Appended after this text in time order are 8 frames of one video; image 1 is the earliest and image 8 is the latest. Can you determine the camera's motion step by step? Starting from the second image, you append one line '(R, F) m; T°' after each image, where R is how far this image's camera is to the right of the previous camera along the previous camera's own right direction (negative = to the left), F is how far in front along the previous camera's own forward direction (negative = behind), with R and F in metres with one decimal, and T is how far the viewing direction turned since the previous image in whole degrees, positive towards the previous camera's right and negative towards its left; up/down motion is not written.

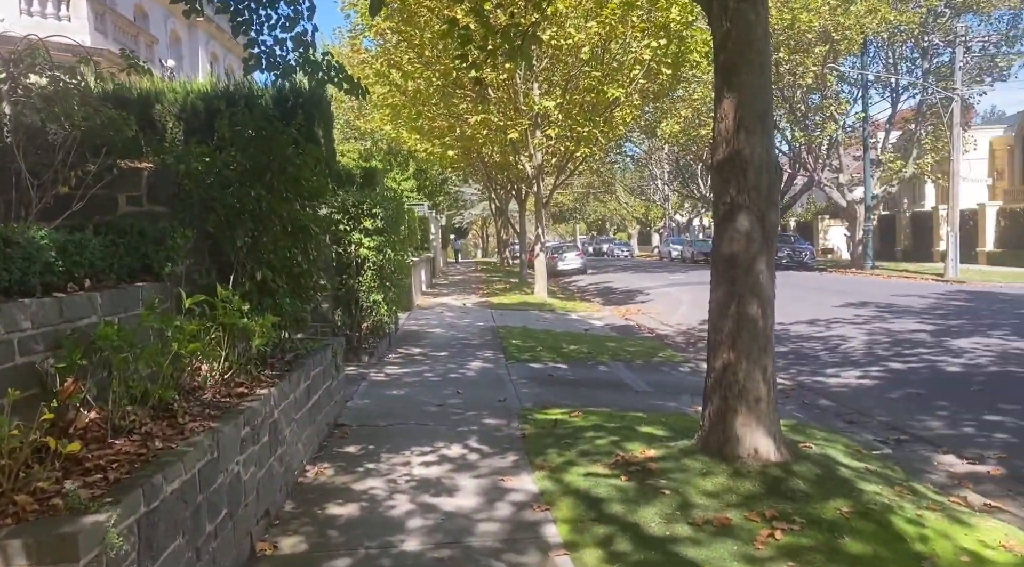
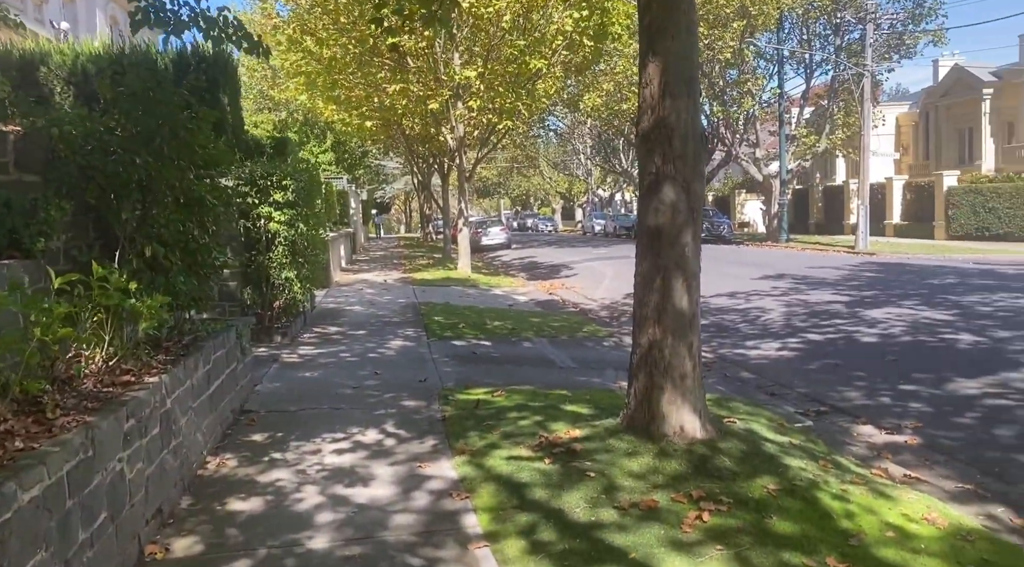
(0.0, +0.2) m; +5°
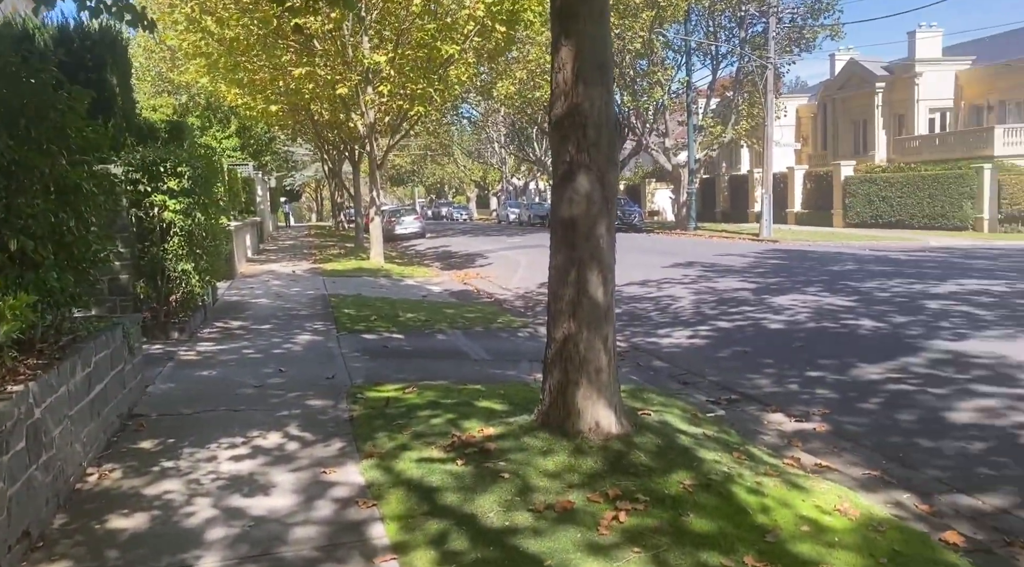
(0.0, +0.2) m; +5°
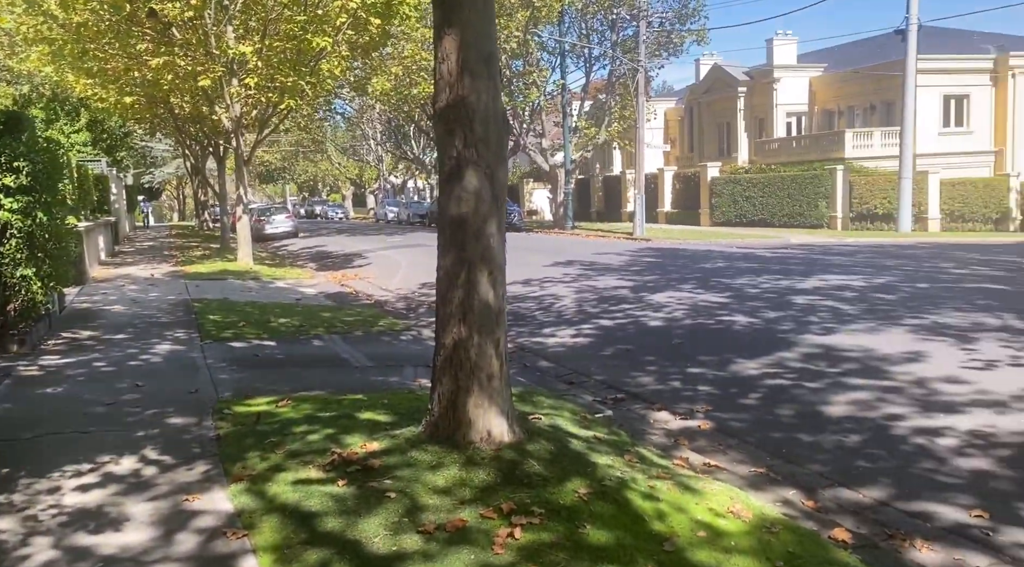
(0.0, +0.3) m; +8°
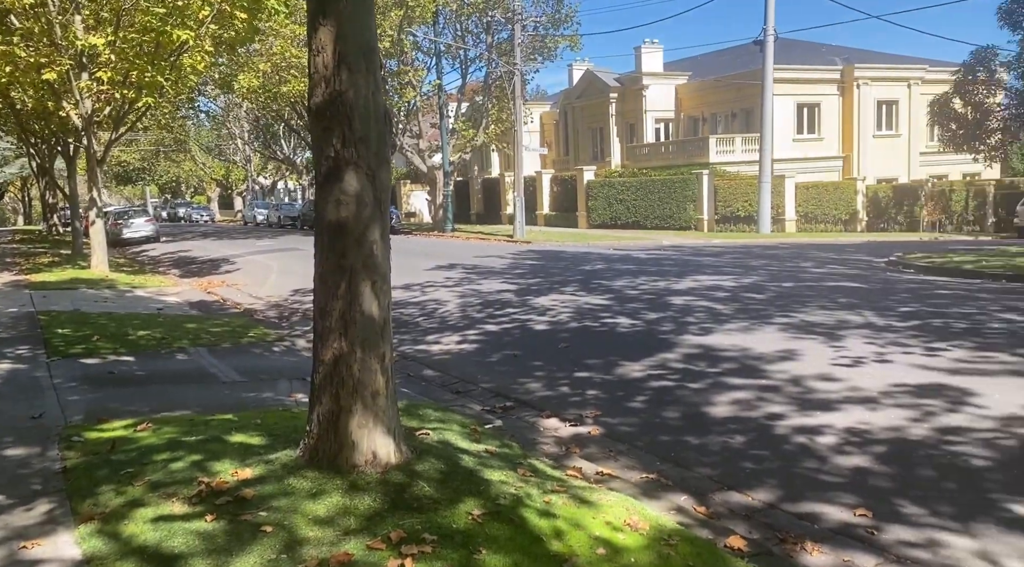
(0.0, +0.3) m; +8°
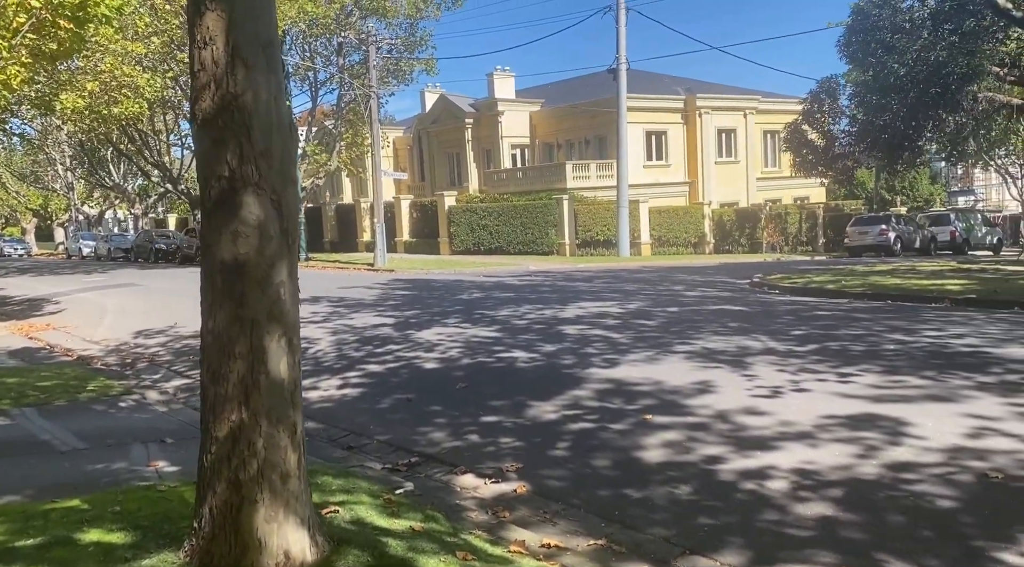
(-0.5, +1.0) m; +10°
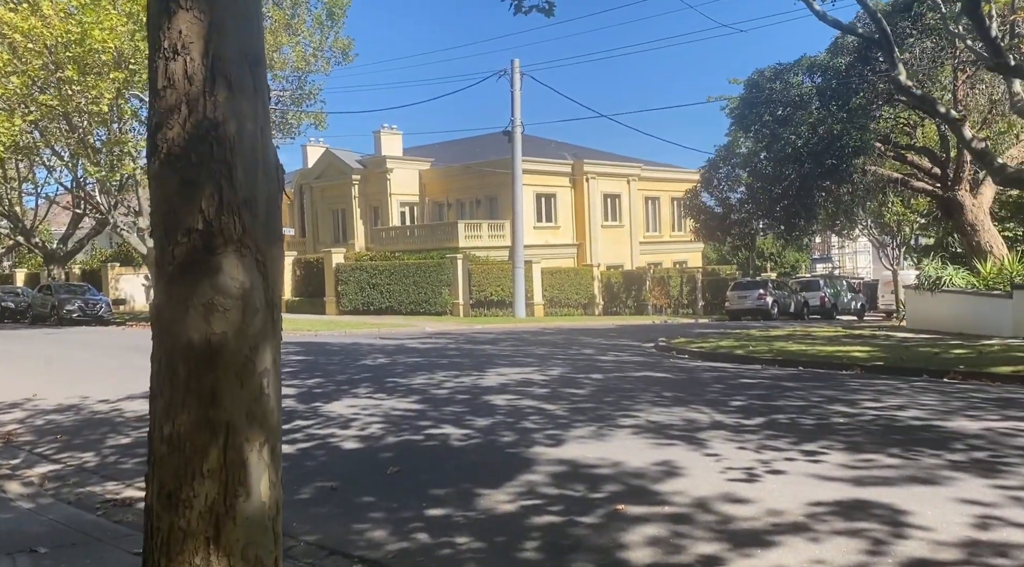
(-0.6, +1.1) m; +8°
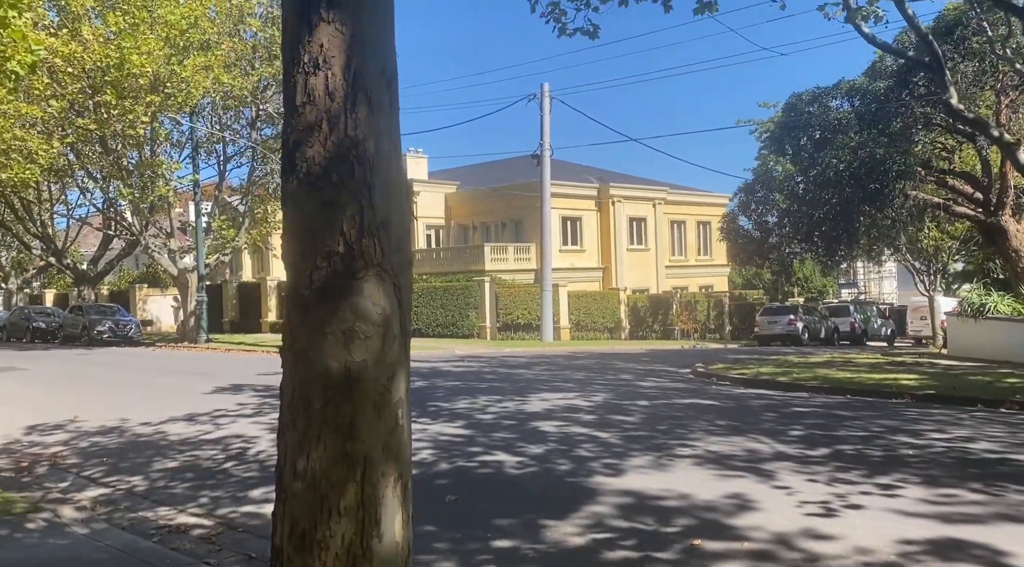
(-0.4, +0.3) m; -1°
